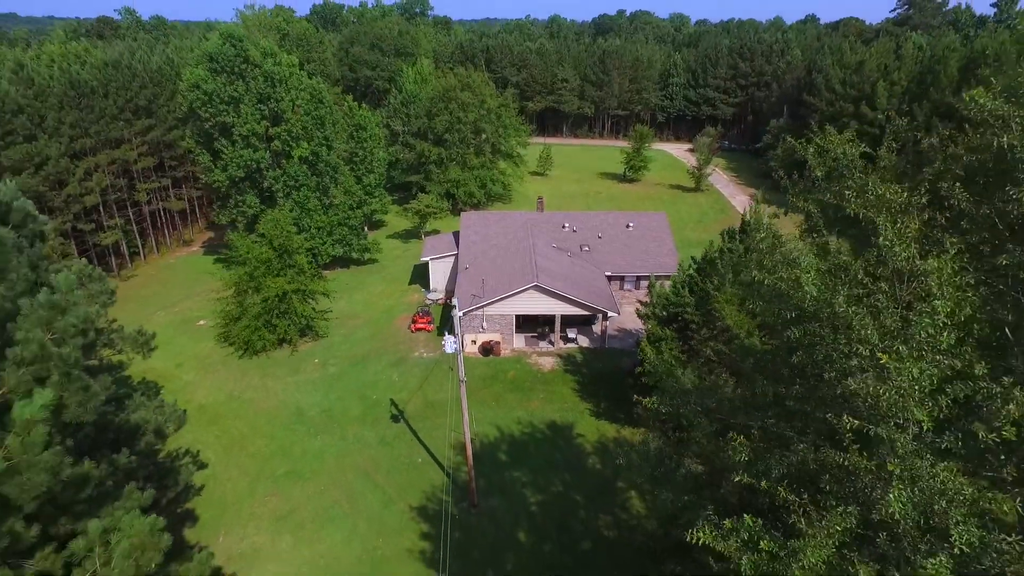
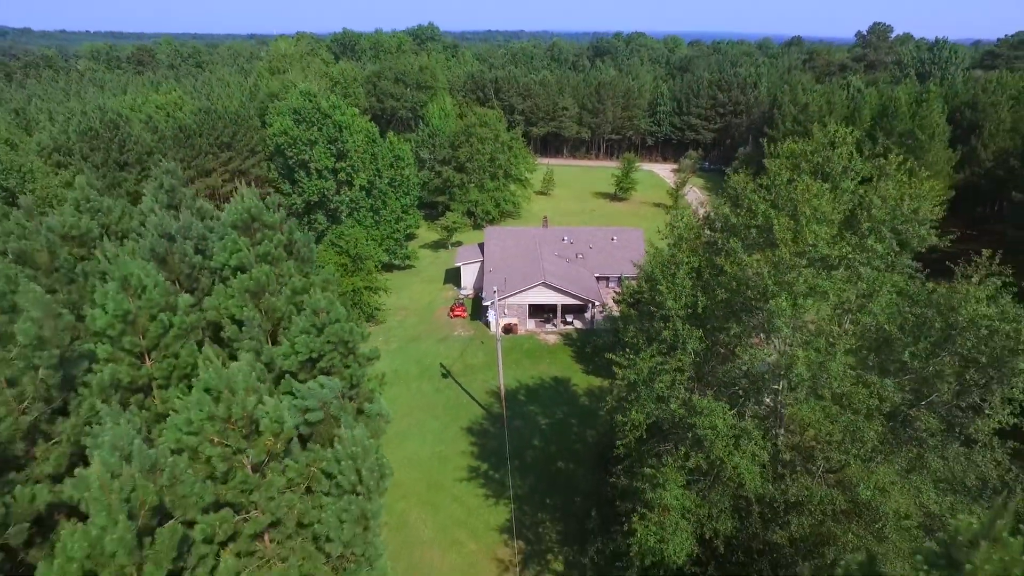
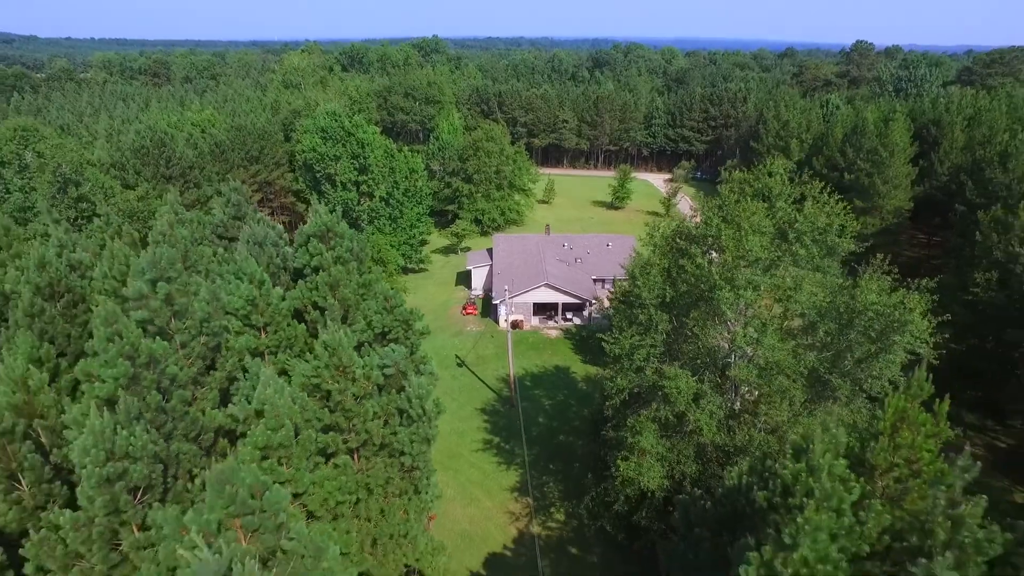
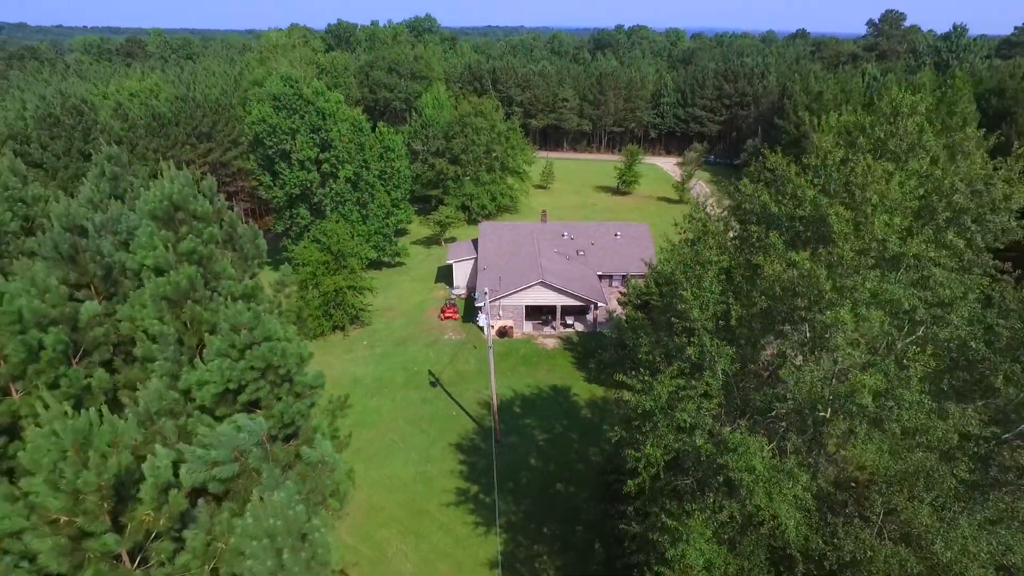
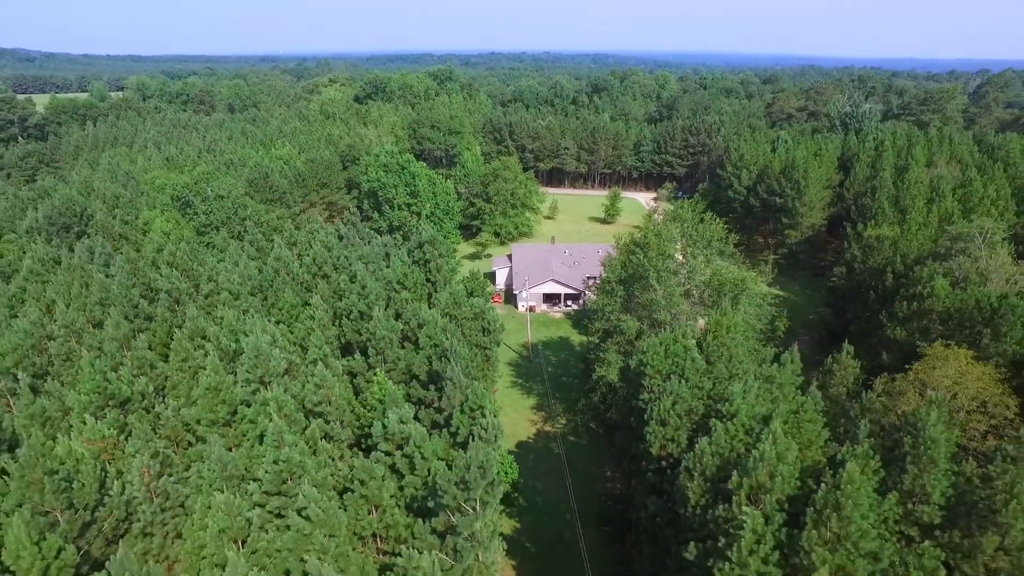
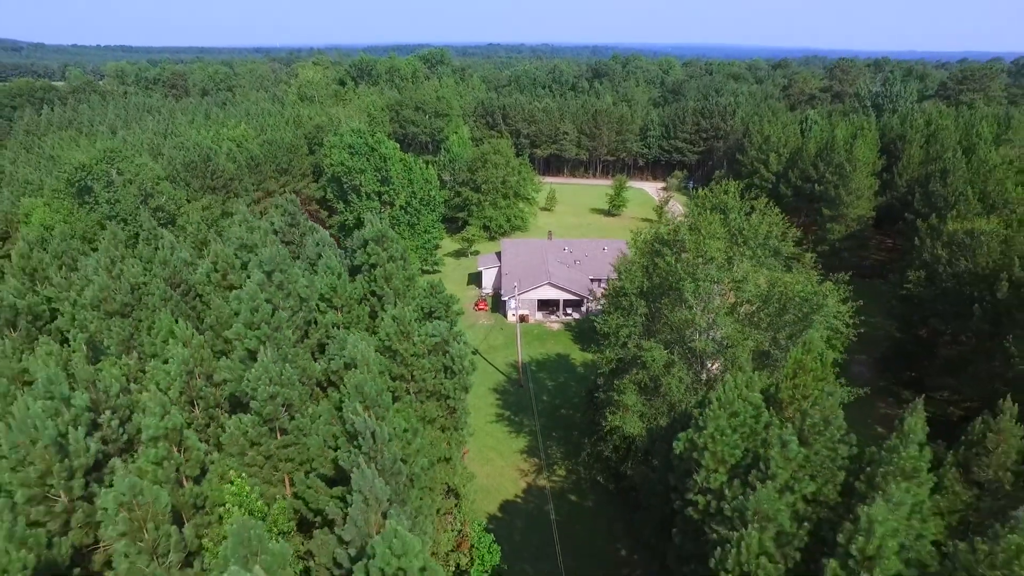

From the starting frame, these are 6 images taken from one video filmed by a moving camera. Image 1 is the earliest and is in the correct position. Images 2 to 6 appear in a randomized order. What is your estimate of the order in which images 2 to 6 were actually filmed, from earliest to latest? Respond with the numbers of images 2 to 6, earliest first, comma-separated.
4, 2, 3, 6, 5
